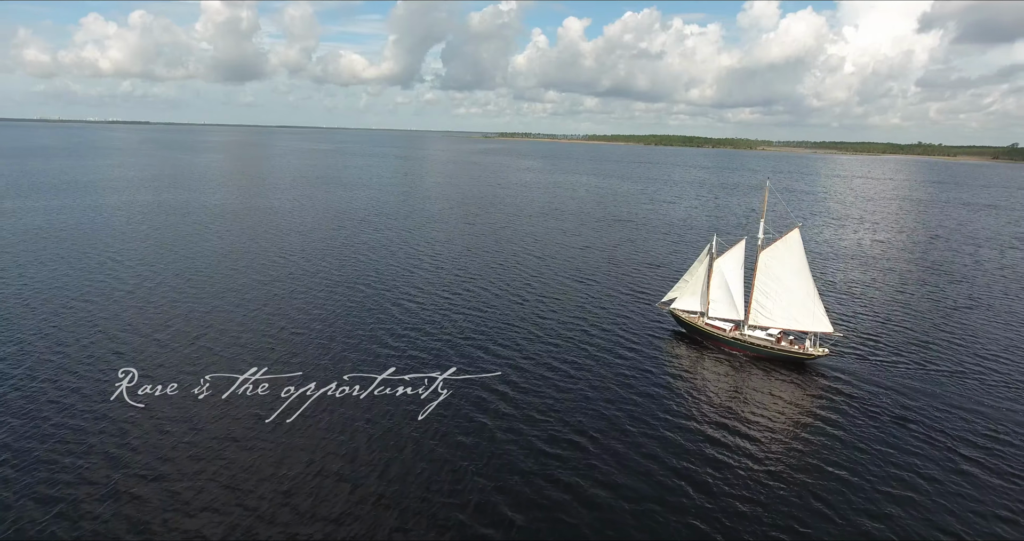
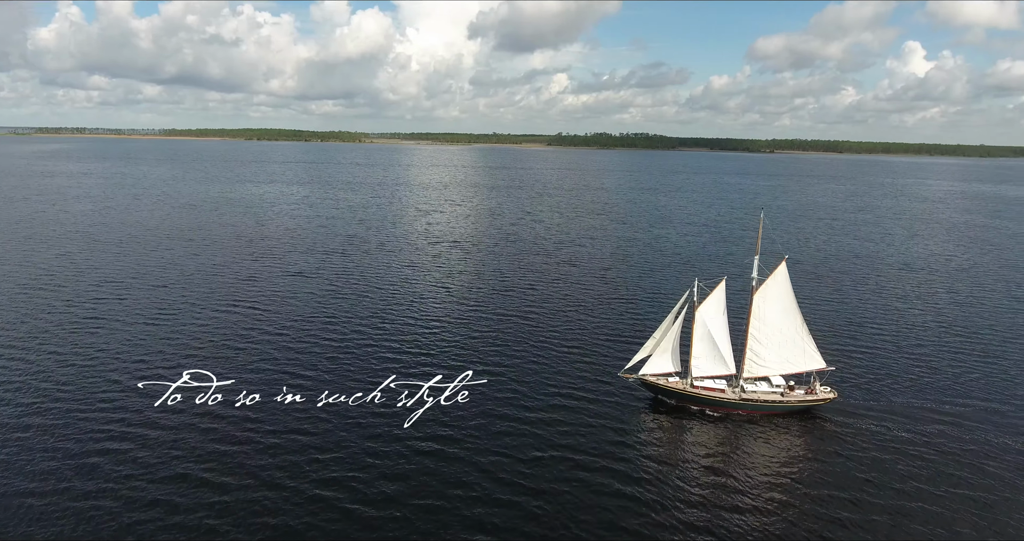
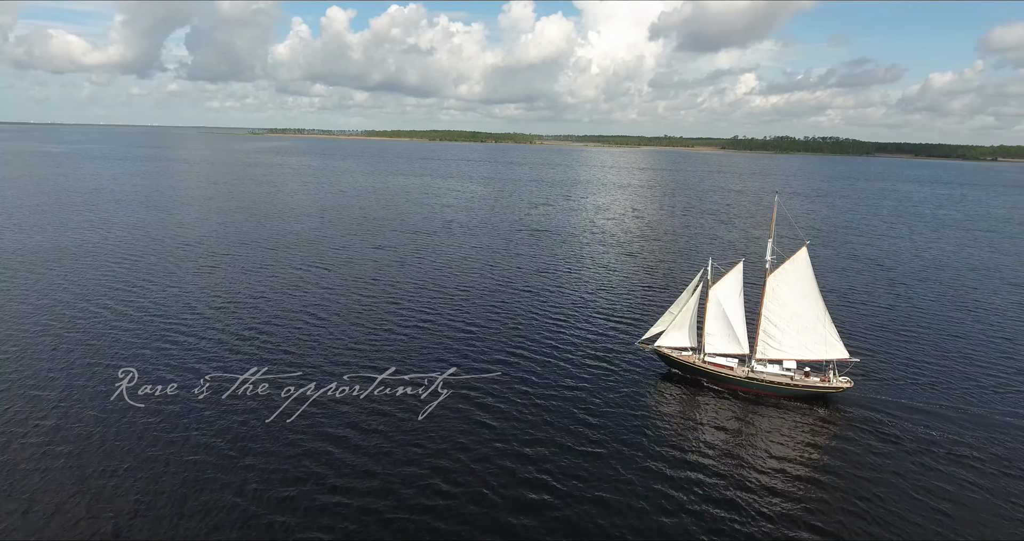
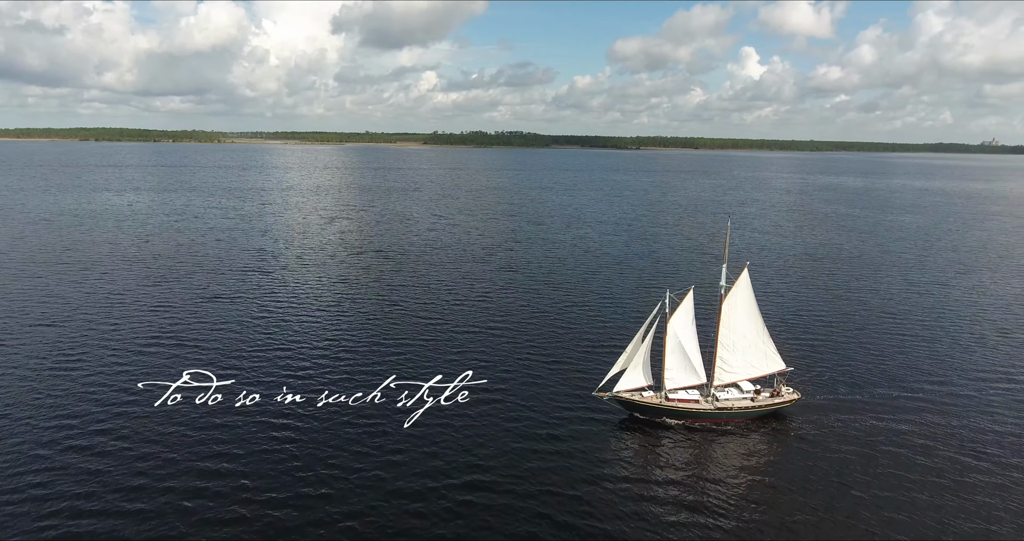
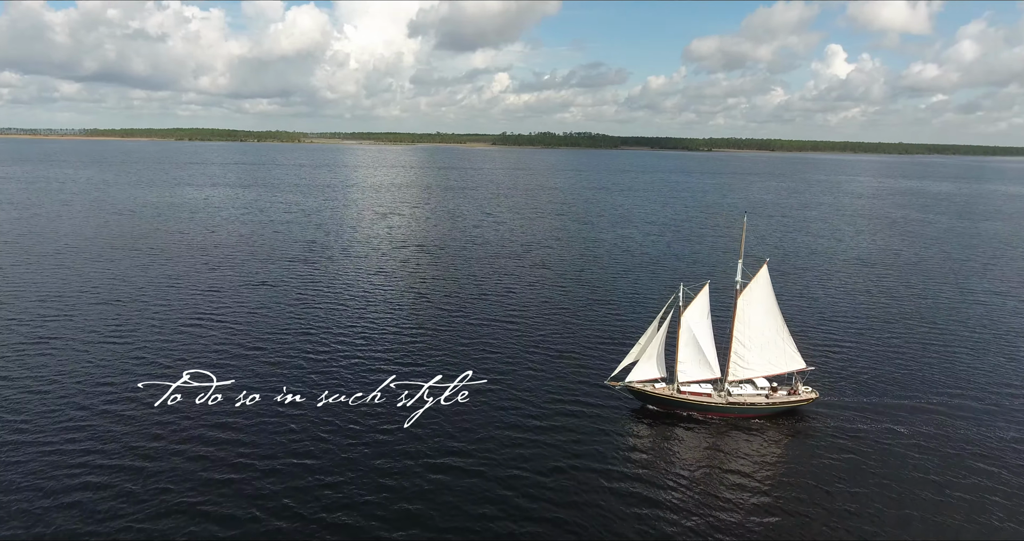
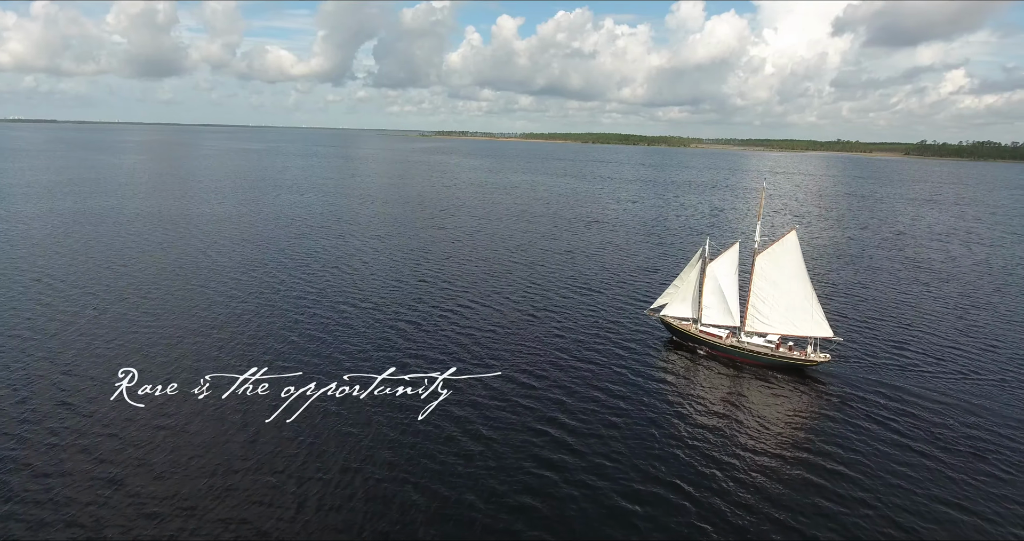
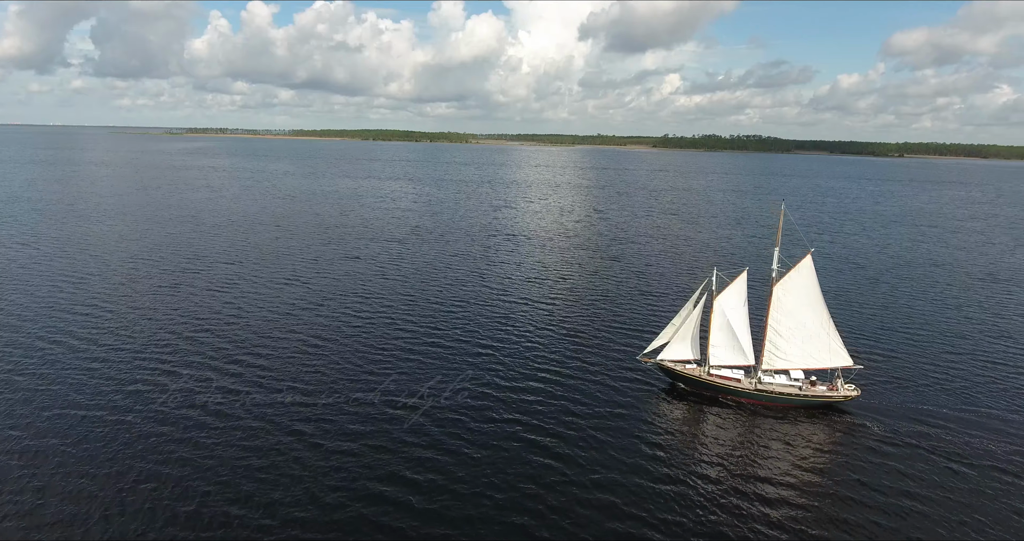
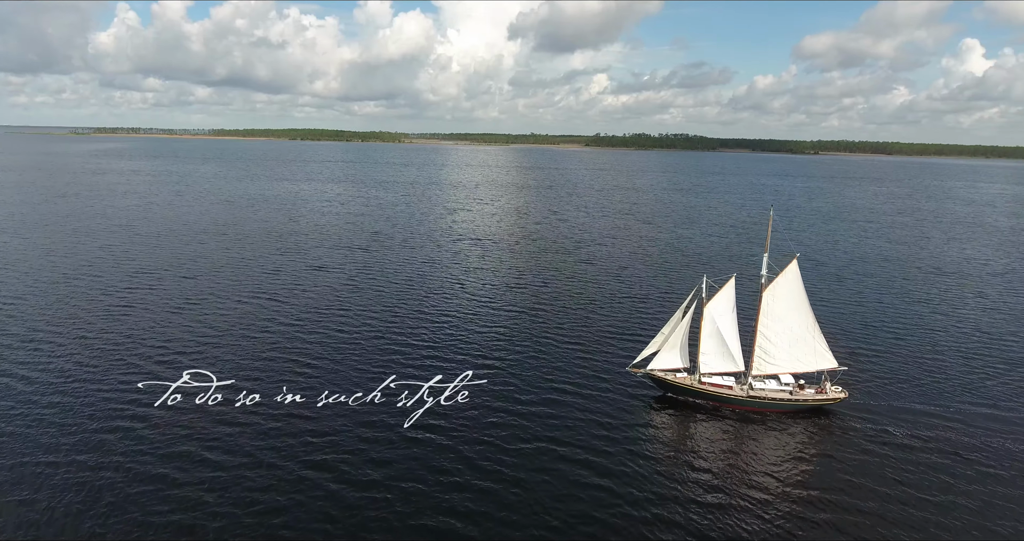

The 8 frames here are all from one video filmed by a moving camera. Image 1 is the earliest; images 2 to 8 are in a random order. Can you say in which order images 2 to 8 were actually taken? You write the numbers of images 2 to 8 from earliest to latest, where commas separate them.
6, 3, 7, 8, 2, 5, 4
